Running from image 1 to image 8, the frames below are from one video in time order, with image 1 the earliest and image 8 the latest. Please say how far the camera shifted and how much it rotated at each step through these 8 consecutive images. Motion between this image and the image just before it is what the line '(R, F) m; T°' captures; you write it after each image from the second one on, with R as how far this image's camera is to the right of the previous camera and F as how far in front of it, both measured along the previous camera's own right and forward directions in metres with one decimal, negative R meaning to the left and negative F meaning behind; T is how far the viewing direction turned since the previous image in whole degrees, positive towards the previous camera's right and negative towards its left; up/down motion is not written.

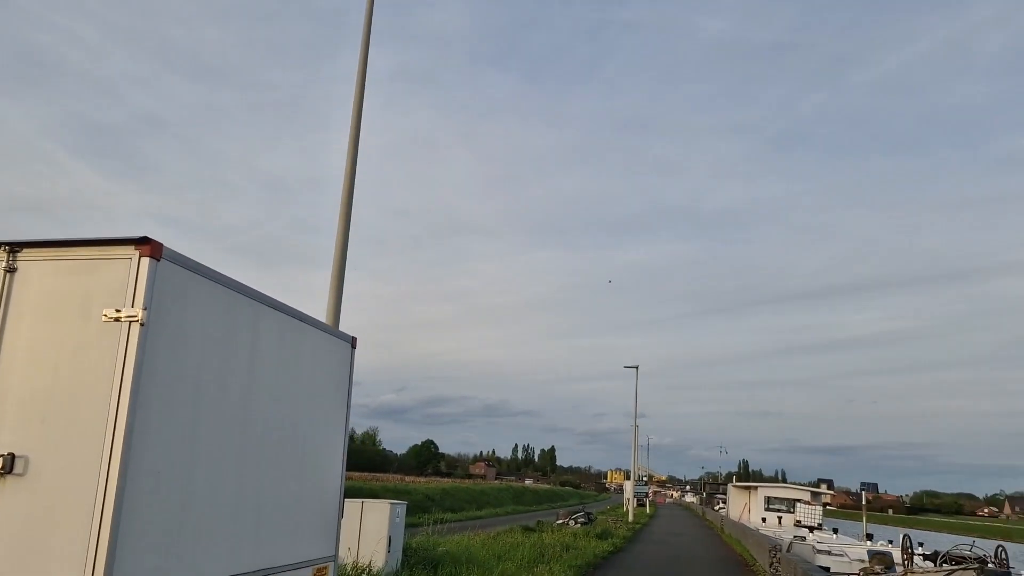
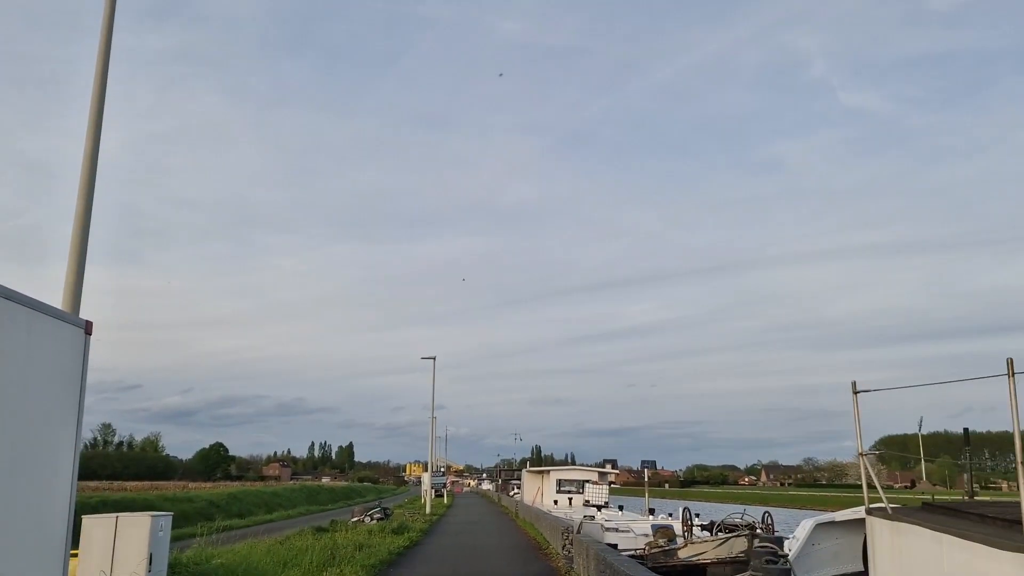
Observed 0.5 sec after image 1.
(+0.1, +0.6) m; +14°
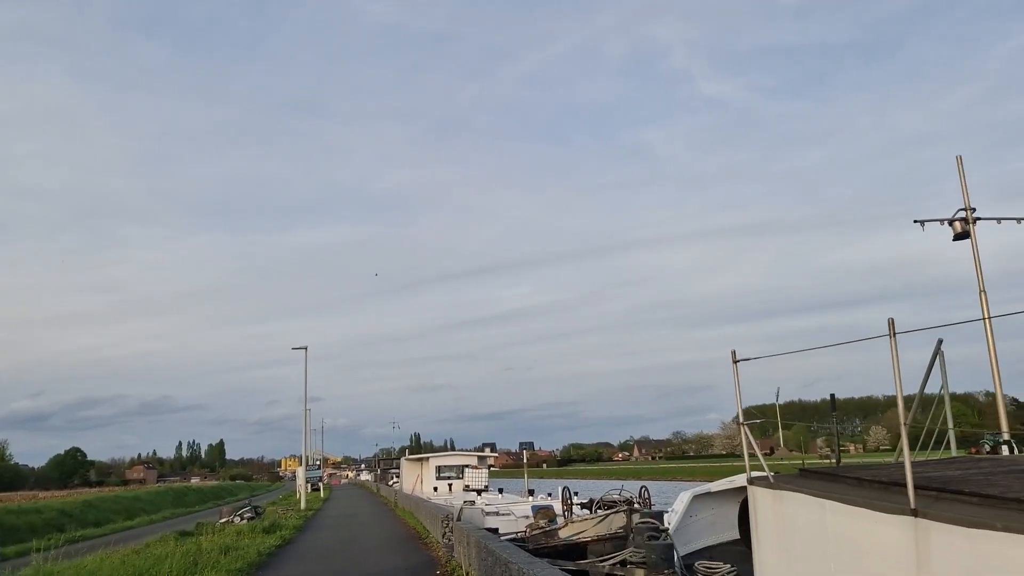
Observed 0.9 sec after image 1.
(+0.1, +0.5) m; +9°
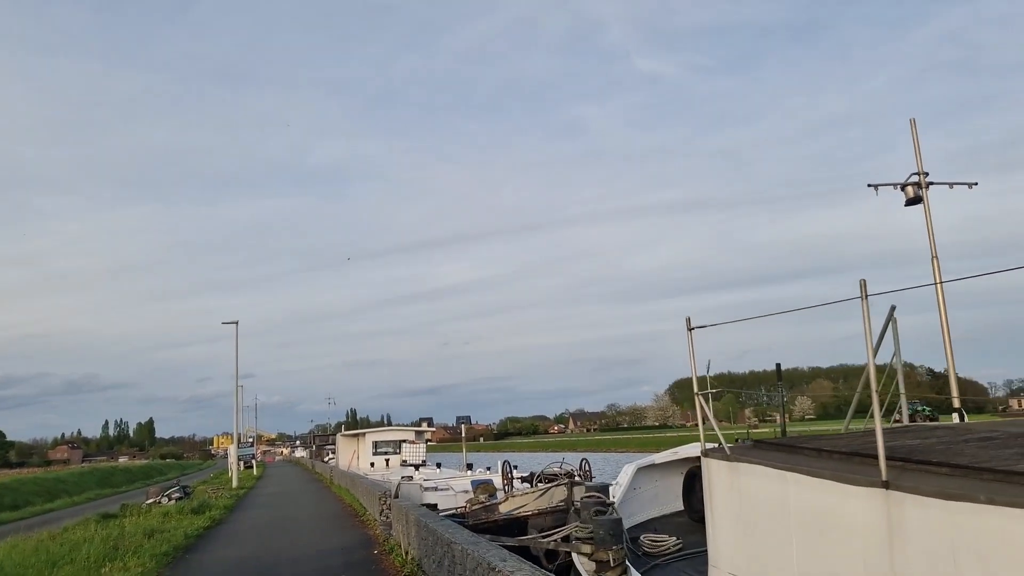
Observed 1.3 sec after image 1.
(-0.1, +0.4) m; +4°
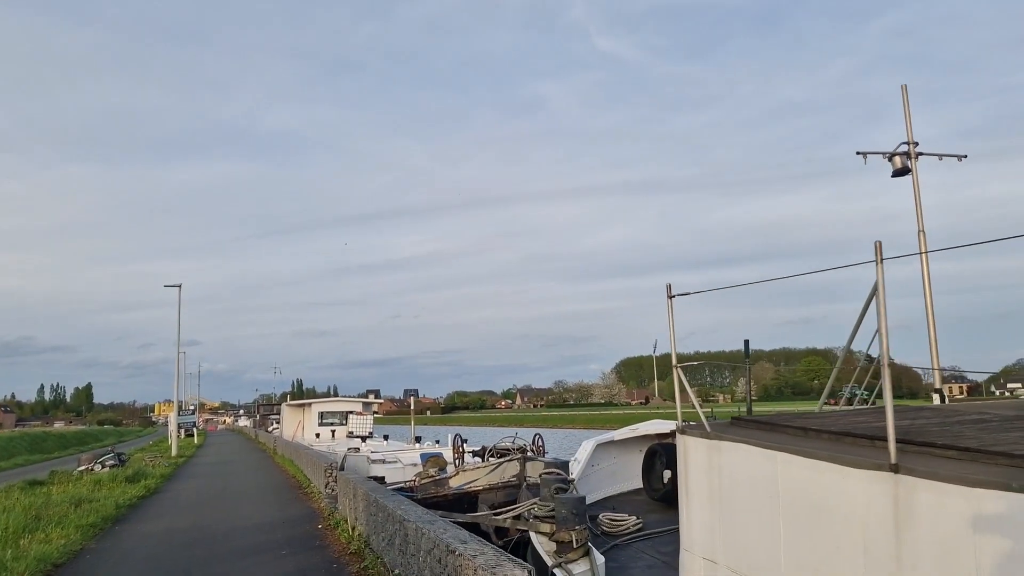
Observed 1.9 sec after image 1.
(-0.1, +0.5) m; +3°
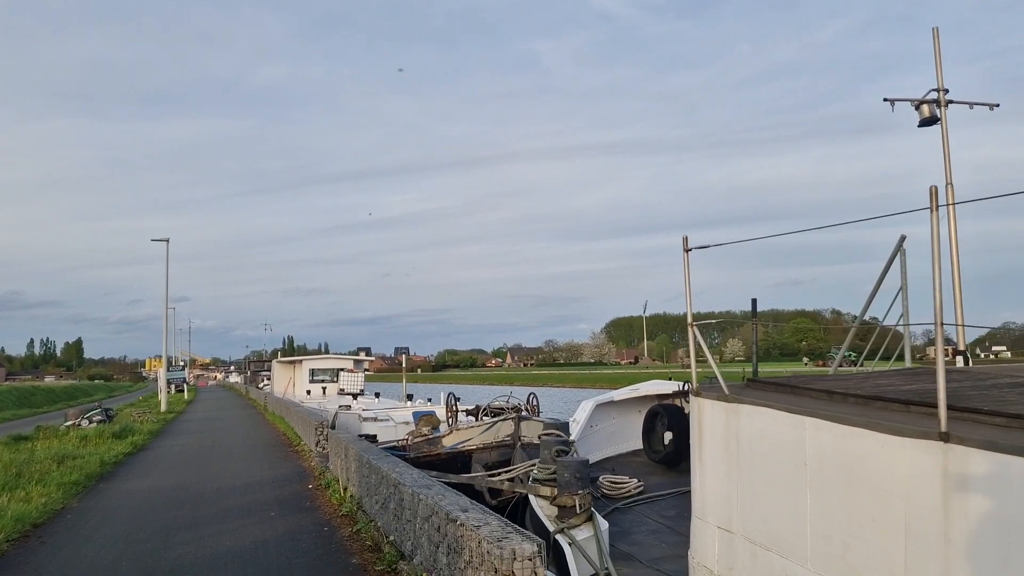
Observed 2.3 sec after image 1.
(-0.1, +0.4) m; +1°
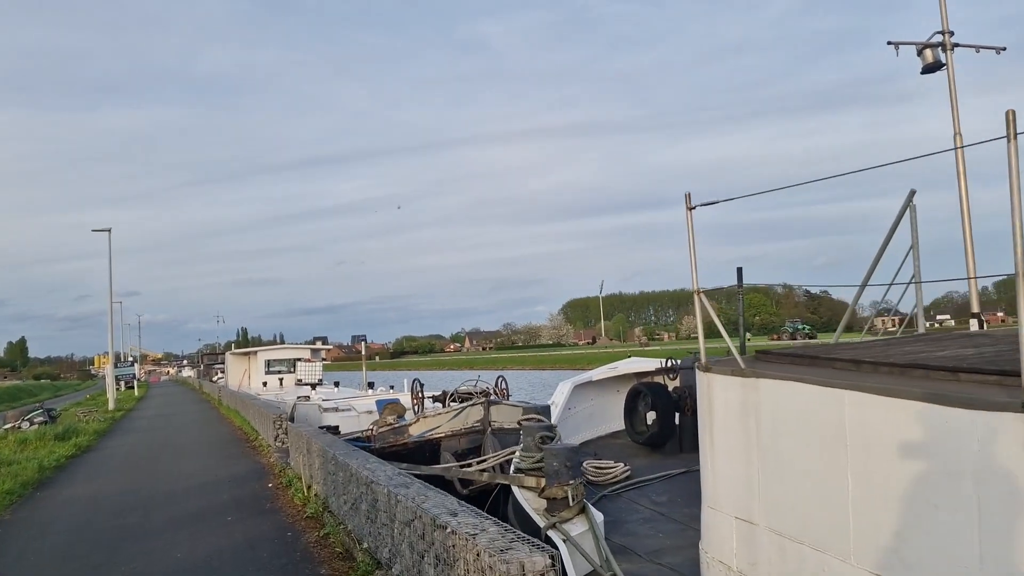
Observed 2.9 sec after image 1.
(-0.2, +0.7) m; +3°
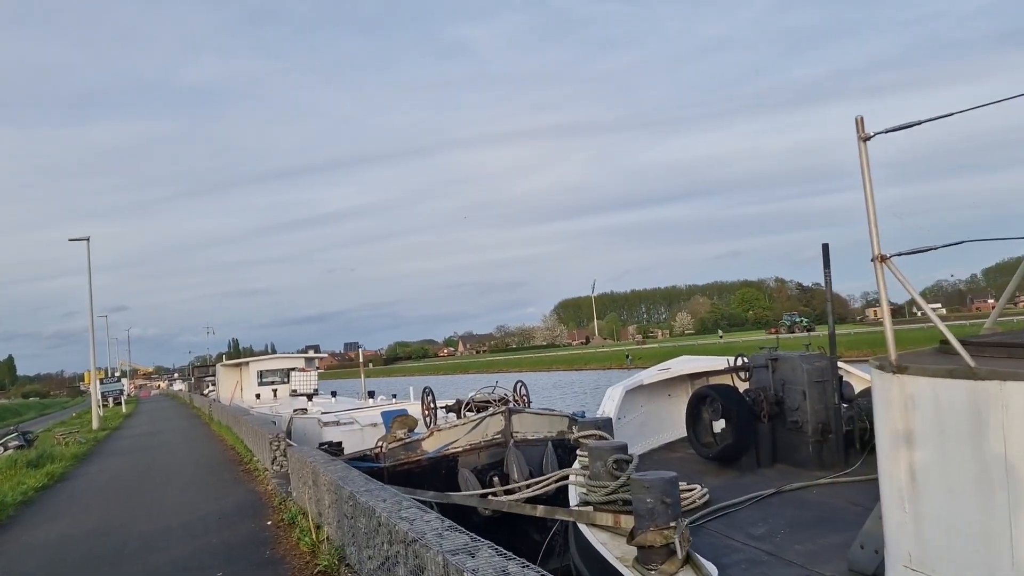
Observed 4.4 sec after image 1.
(-0.5, +1.5) m; +1°
